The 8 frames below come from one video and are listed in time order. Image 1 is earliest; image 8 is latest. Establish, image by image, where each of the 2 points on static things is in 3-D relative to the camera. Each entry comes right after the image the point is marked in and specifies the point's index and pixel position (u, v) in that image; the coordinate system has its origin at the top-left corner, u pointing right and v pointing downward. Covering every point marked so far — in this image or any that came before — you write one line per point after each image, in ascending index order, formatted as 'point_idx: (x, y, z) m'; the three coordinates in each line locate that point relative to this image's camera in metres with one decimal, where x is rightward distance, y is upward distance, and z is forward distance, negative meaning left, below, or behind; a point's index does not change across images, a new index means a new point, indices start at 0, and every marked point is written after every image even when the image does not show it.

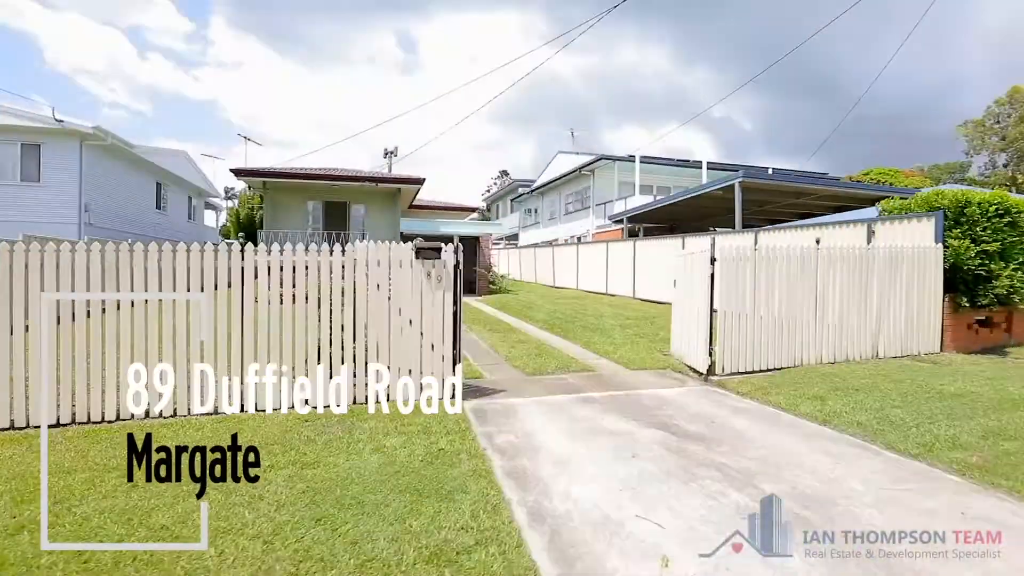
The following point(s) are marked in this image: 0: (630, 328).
0: (+2.3, -0.8, +9.5) m
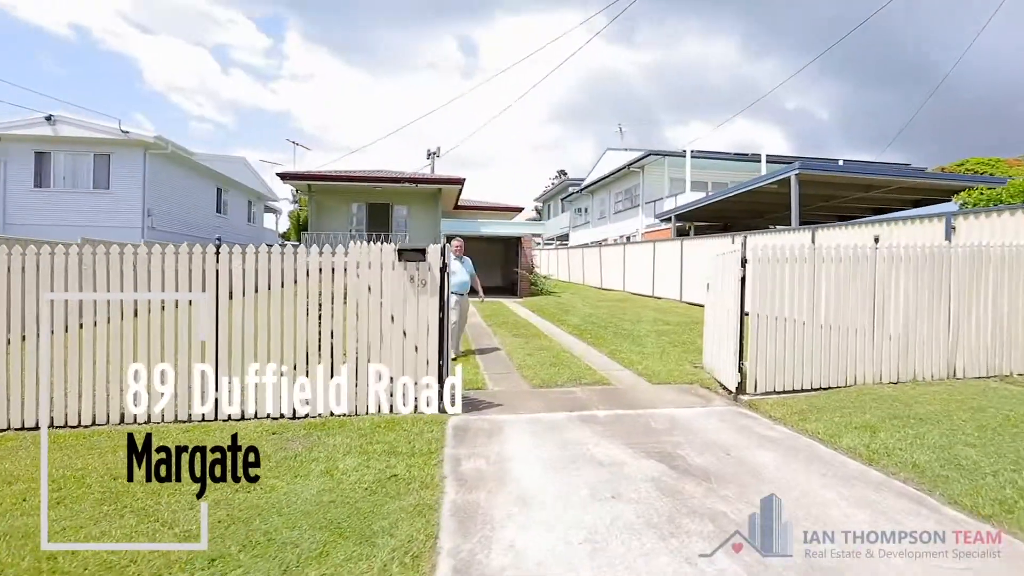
0: (+2.7, -0.9, +8.7) m
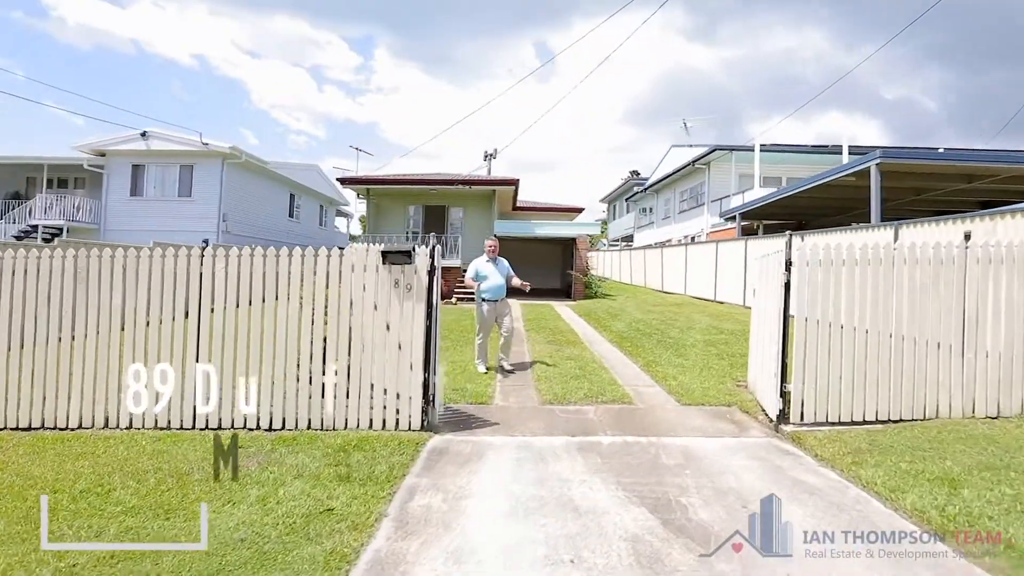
0: (+3.2, -1.0, +7.7) m
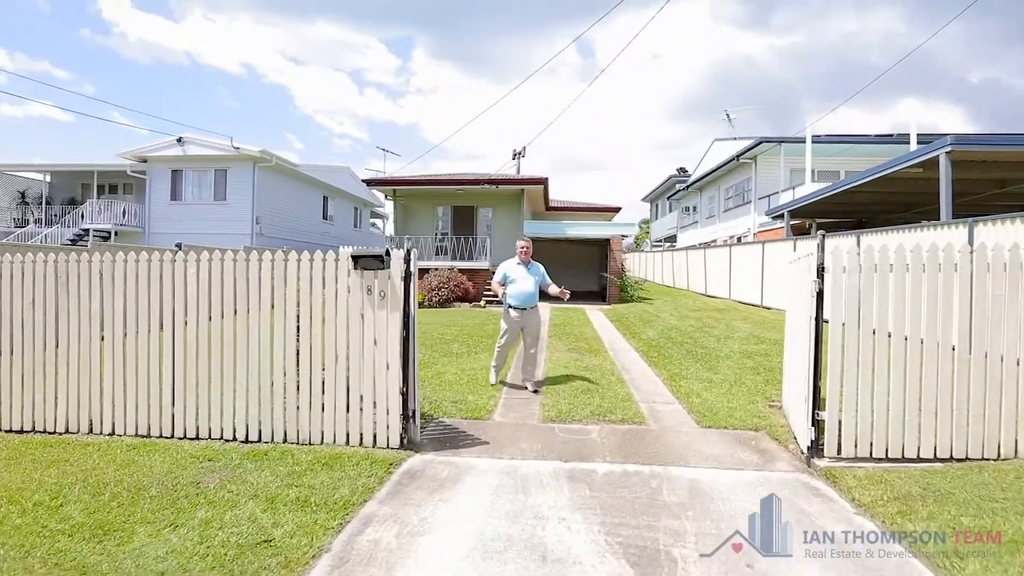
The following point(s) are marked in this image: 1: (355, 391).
0: (+3.4, -1.0, +7.0) m
1: (-1.3, -0.8, +3.9) m
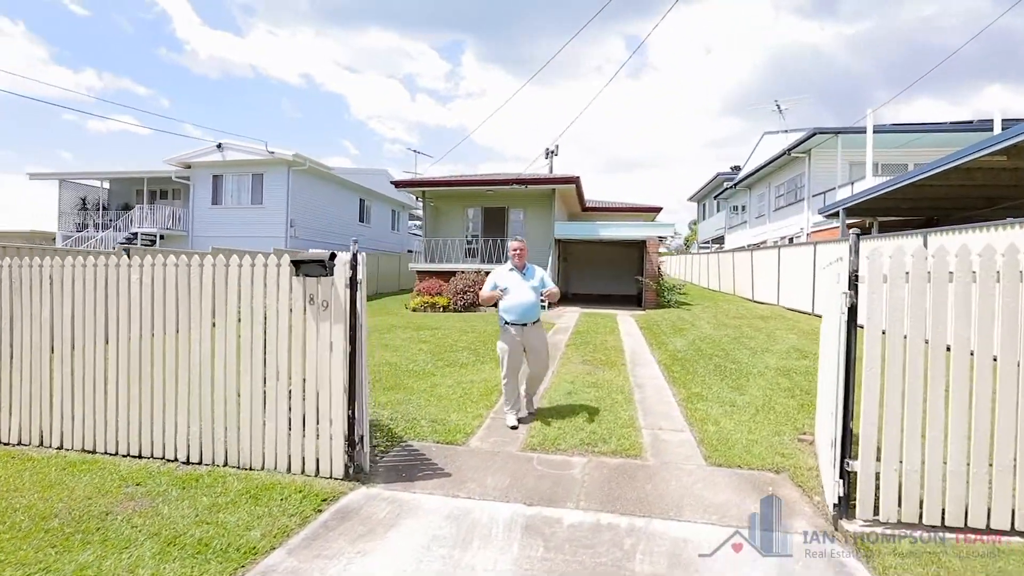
0: (+3.4, -1.1, +6.1) m
1: (-1.5, -0.9, +3.4) m
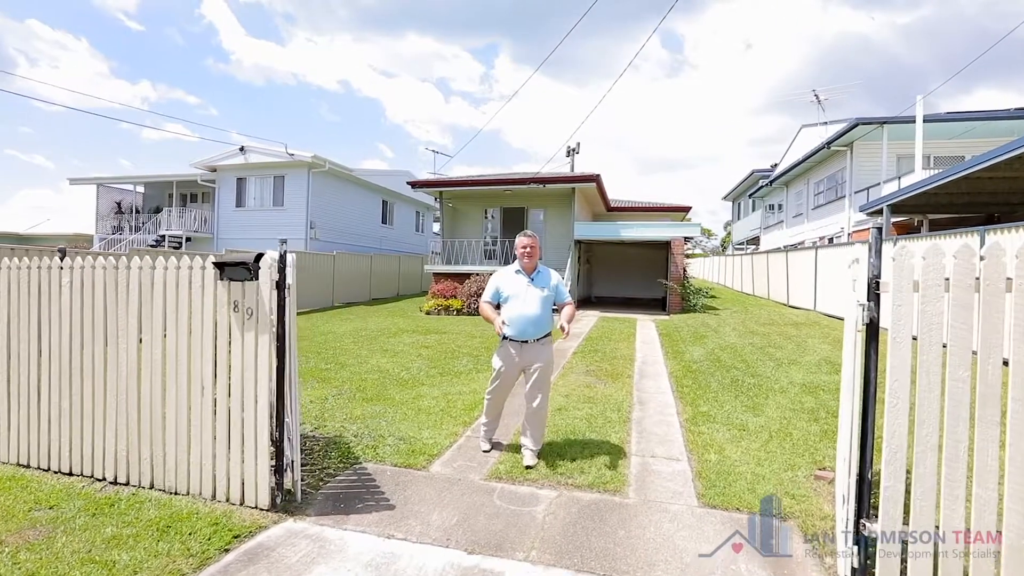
0: (+3.3, -1.2, +5.4) m
1: (-1.8, -0.9, +3.1) m
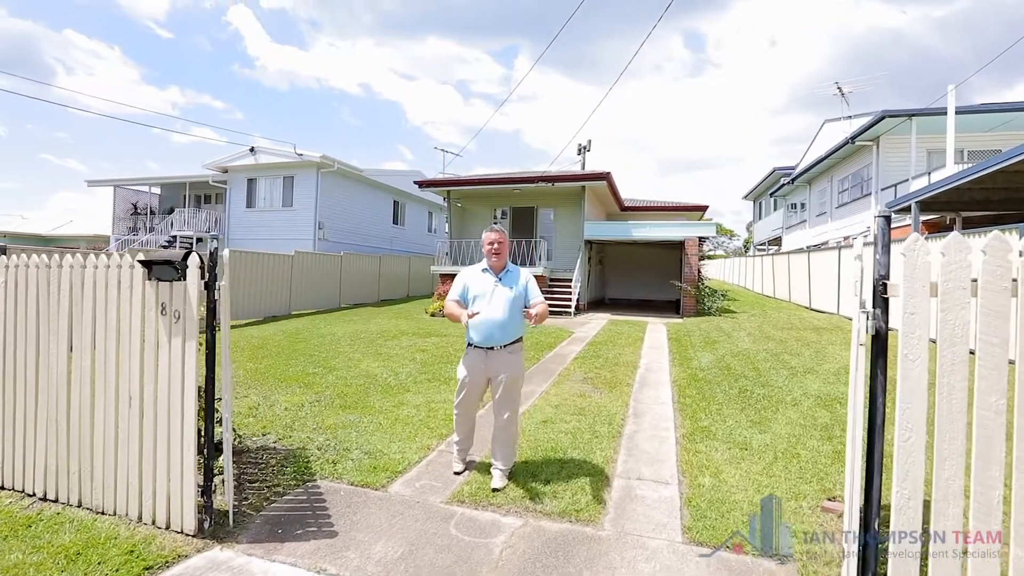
0: (+3.1, -1.2, +4.9) m
1: (-2.1, -0.9, +2.8) m
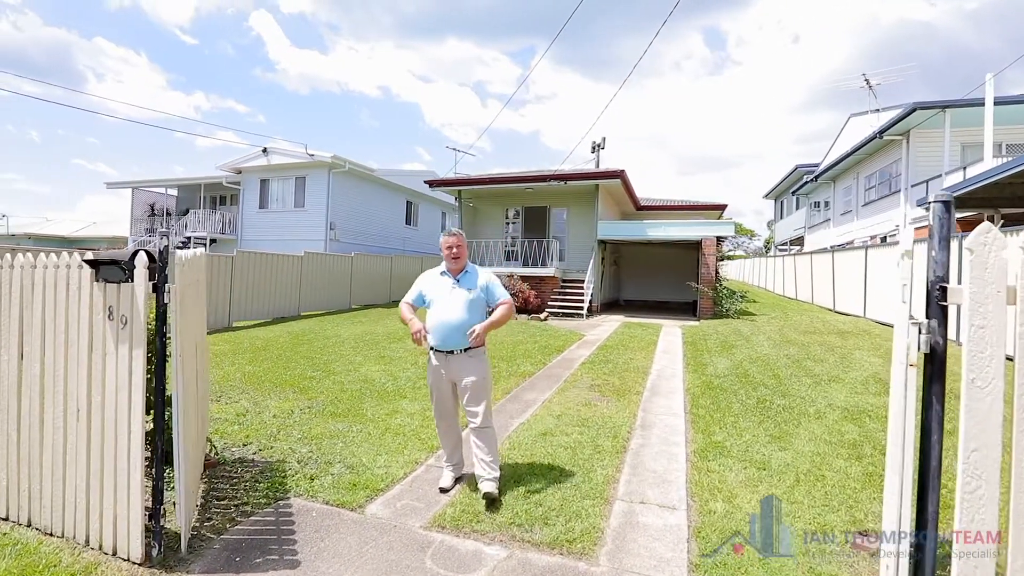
0: (+3.1, -1.3, +4.4) m
1: (-2.2, -0.9, +2.5) m
